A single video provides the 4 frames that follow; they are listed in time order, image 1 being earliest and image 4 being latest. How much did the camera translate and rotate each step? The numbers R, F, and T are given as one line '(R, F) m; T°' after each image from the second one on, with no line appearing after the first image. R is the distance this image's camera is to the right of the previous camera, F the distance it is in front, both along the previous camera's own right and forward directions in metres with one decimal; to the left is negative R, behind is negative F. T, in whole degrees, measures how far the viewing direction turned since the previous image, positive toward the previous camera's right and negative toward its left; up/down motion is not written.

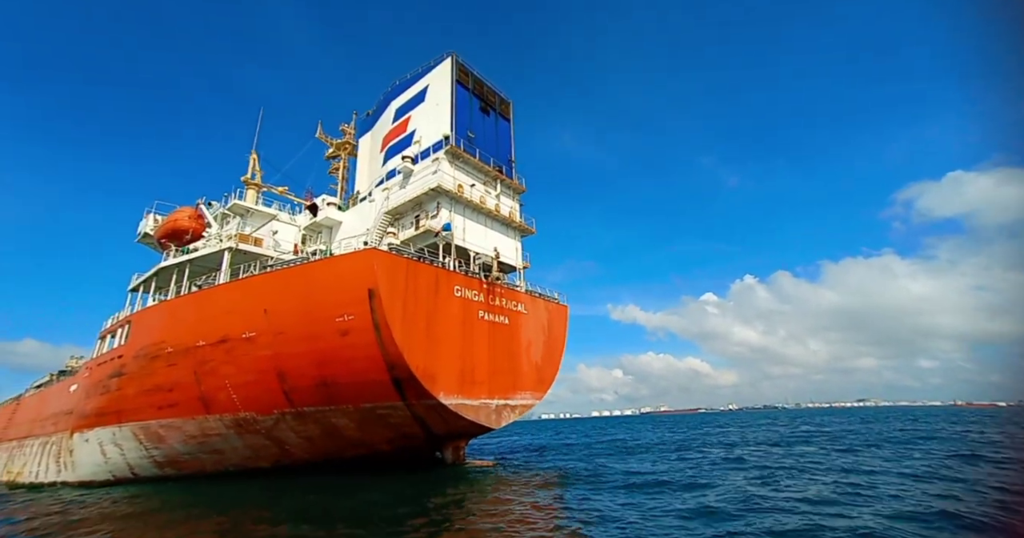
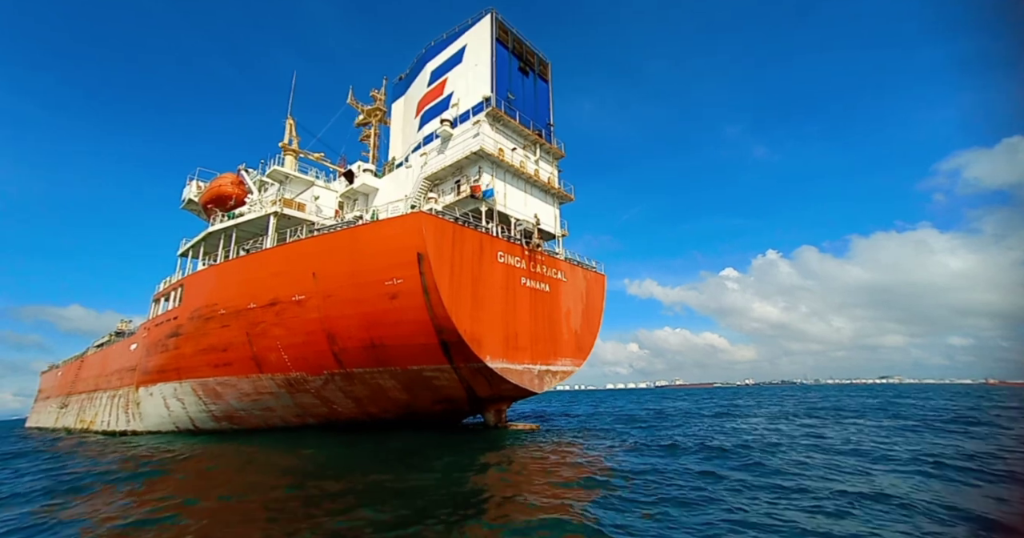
(-0.6, 0.0) m; -2°
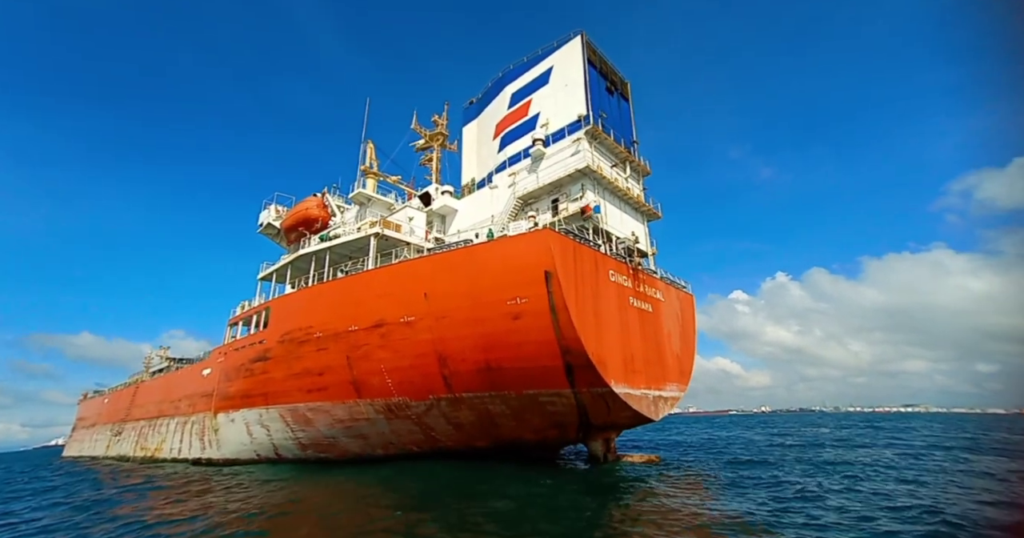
(-2.5, +0.4) m; -2°
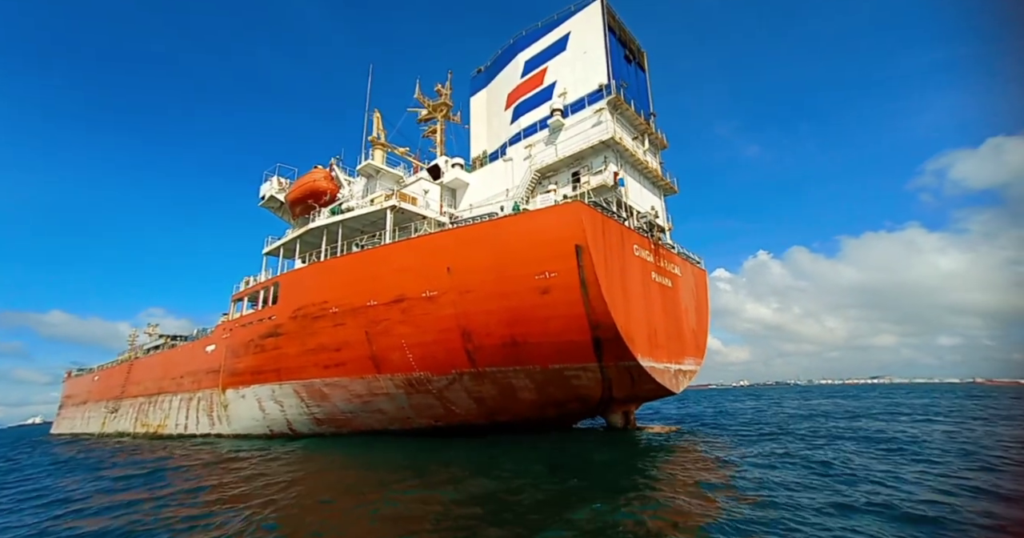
(-0.9, +0.2) m; +1°
